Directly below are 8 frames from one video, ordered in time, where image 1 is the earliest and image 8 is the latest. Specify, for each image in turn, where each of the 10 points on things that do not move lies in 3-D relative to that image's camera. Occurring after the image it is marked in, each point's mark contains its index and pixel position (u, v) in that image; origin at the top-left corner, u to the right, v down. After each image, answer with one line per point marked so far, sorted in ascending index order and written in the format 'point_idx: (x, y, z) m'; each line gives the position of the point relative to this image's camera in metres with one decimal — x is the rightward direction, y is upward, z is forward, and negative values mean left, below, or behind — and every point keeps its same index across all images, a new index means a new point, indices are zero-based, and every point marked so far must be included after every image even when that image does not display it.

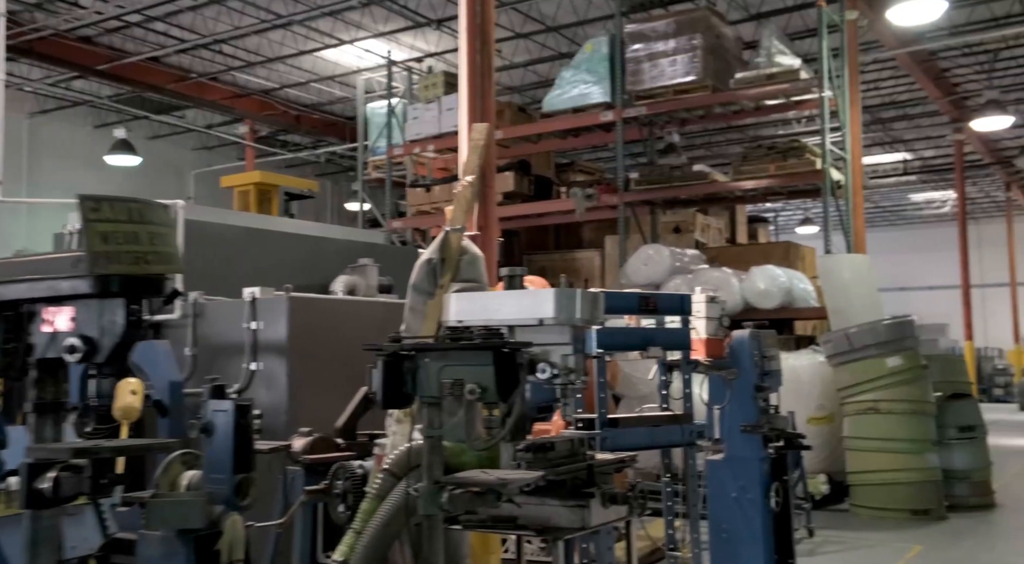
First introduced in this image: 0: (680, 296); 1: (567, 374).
0: (+0.7, -0.1, +3.8) m
1: (+0.2, -0.3, +2.9) m
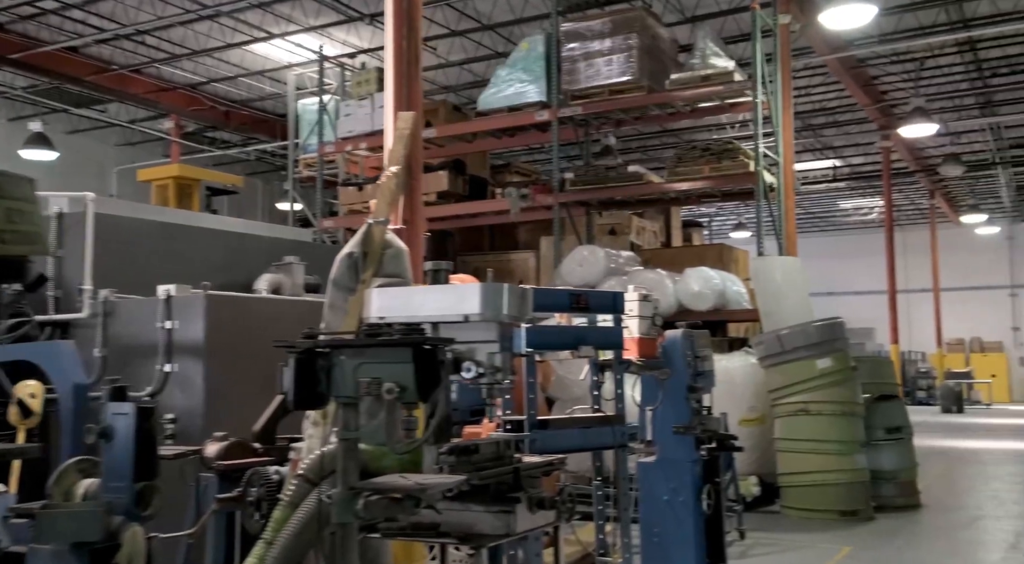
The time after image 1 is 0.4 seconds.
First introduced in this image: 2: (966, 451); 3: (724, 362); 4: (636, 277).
0: (+0.4, 0.0, +3.7) m
1: (-0.1, -0.3, +2.8) m
2: (+5.3, -2.0, +10.6) m
3: (+1.6, -0.6, +6.9) m
4: (+1.1, 0.0, +7.8) m
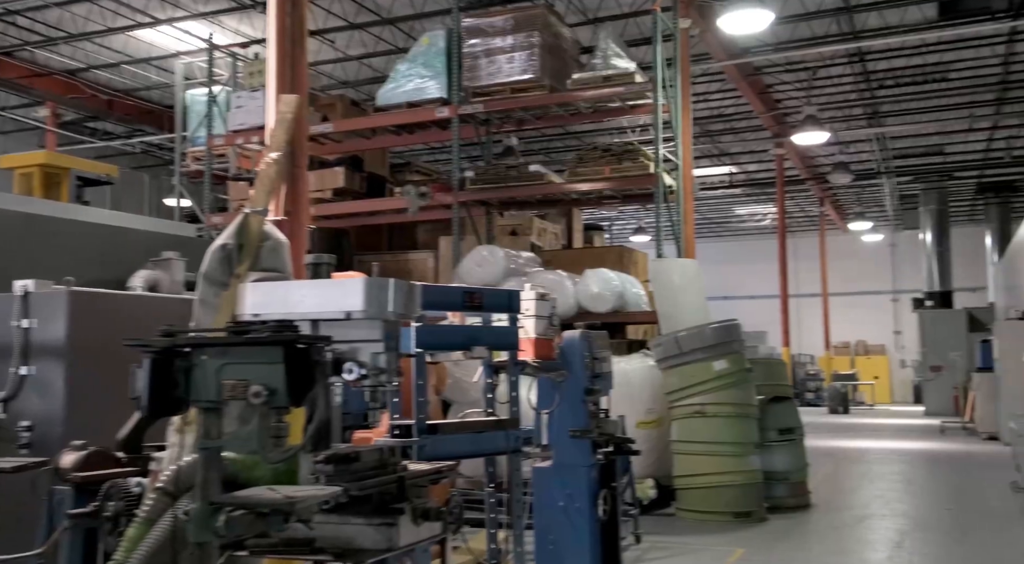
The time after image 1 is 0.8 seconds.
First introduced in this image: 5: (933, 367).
0: (0.0, 0.0, +3.5) m
1: (-0.4, -0.3, +2.6) m
2: (+4.1, -2.0, +11.0) m
3: (+0.8, -0.6, +6.9) m
4: (+0.2, 0.0, +7.7) m
5: (+7.8, -1.6, +16.8) m
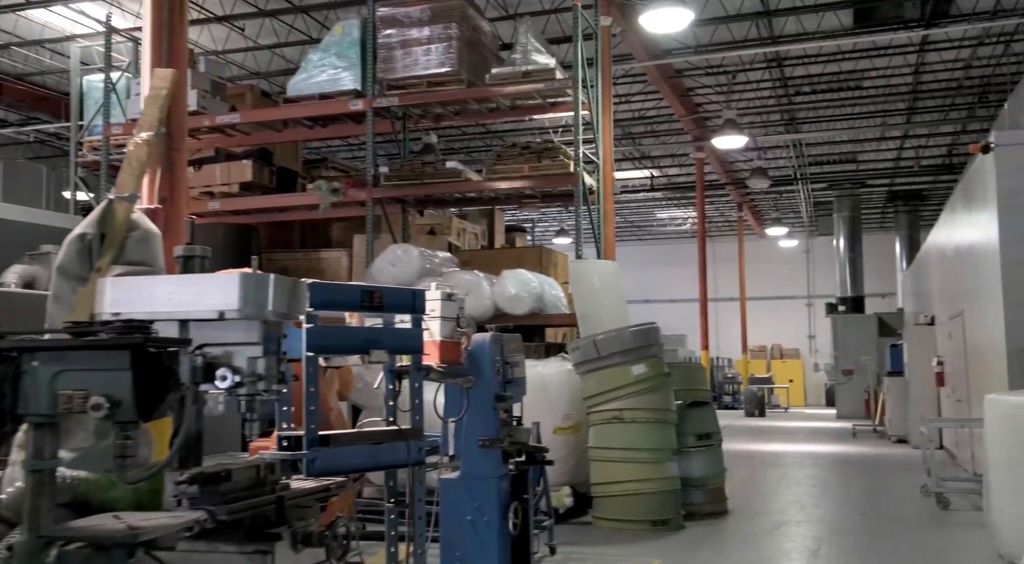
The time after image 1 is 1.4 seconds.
0: (-0.4, 0.0, +3.3) m
1: (-0.7, -0.3, +2.3) m
2: (+3.1, -2.1, +11.0) m
3: (+0.2, -0.6, +6.7) m
4: (-0.5, 0.0, +7.5) m
5: (+6.3, -1.7, +17.2) m
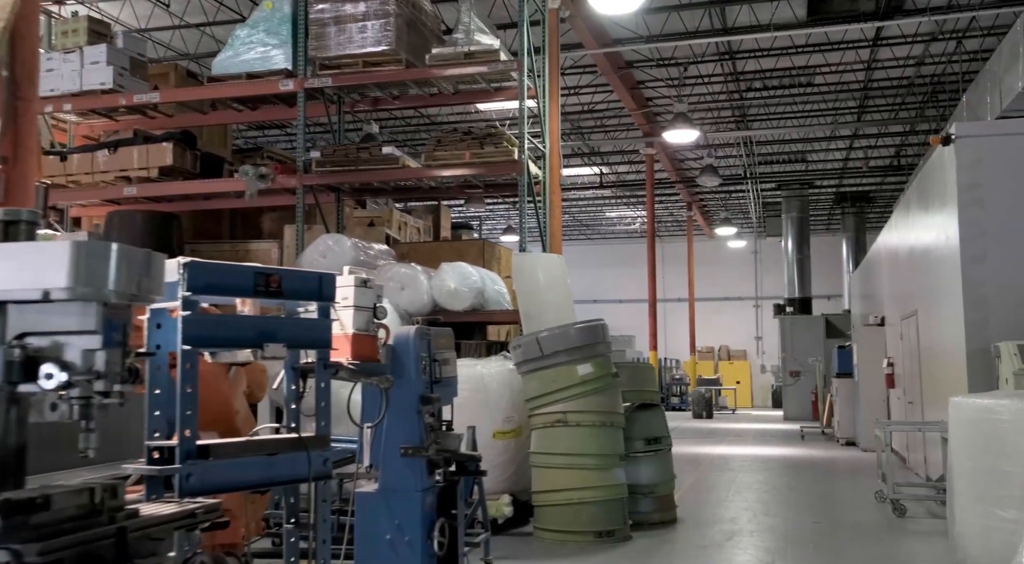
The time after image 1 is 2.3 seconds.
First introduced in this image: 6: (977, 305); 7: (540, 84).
0: (-0.6, 0.0, +2.8) m
1: (-0.8, -0.2, +1.8) m
2: (+2.4, -2.1, +10.7) m
3: (-0.2, -0.6, +6.2) m
4: (-1.0, +0.1, +7.0) m
5: (+5.3, -1.7, +17.0) m
6: (+3.1, -0.2, +6.1) m
7: (+0.2, +1.8, +8.1) m
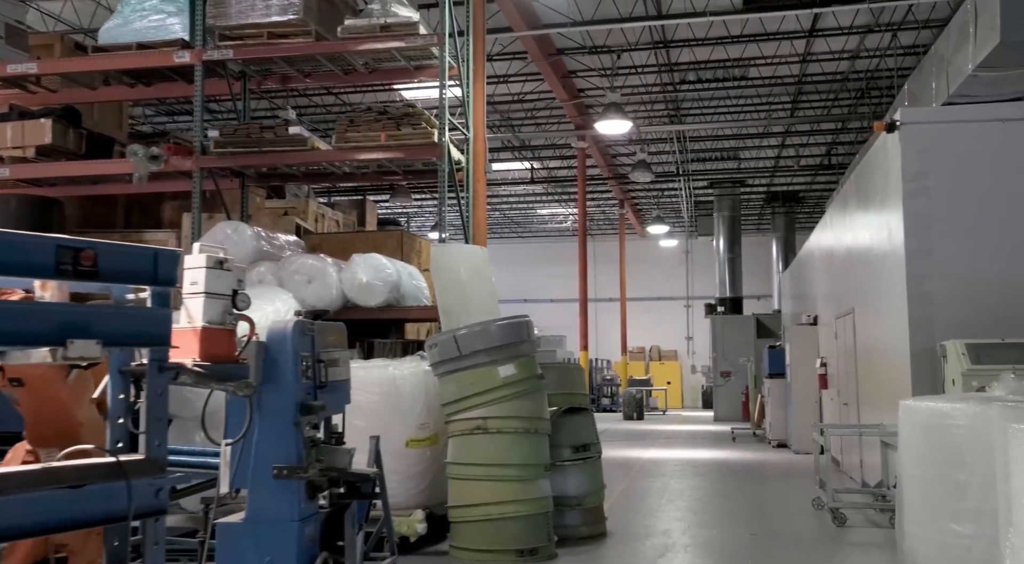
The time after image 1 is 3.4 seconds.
0: (-0.9, +0.1, +2.2) m
1: (-1.0, -0.1, +1.2) m
2: (+1.6, -2.0, +10.3) m
3: (-0.7, -0.5, +5.6) m
4: (-1.5, +0.1, +6.3) m
5: (+3.9, -1.7, +16.8) m
6: (+2.6, -0.1, +5.8) m
7: (-0.4, +1.8, +7.6) m
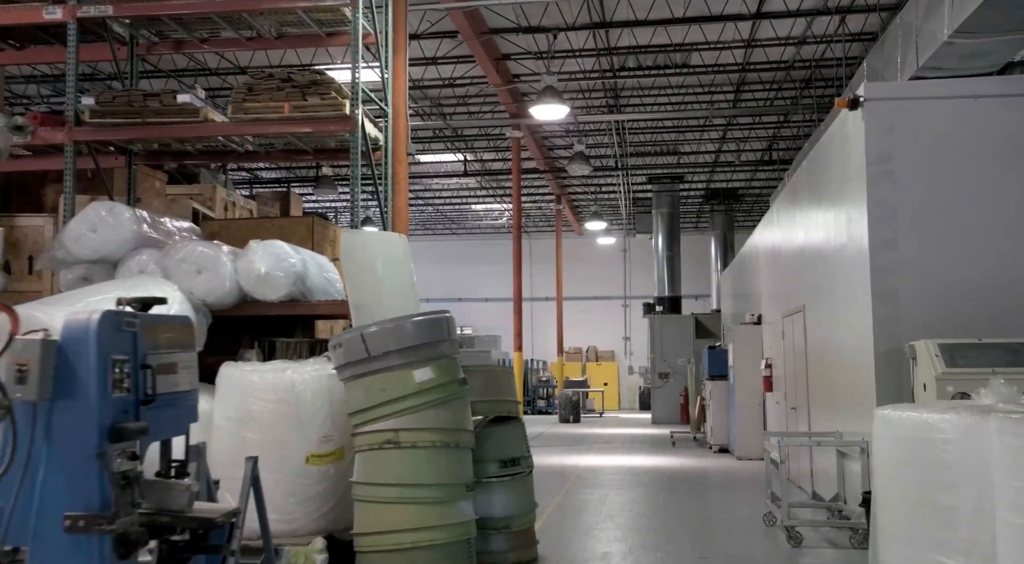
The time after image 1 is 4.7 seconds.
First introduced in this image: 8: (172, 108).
0: (-1.1, +0.1, +1.4) m
1: (-1.2, -0.1, +0.4) m
2: (+0.8, -2.0, +9.7) m
3: (-1.2, -0.5, +4.8) m
4: (-2.0, +0.2, +5.5) m
5: (+2.7, -1.7, +16.3) m
6: (+2.2, -0.1, +5.2) m
7: (-1.0, +1.9, +6.8) m
8: (-2.2, +1.1, +5.9) m
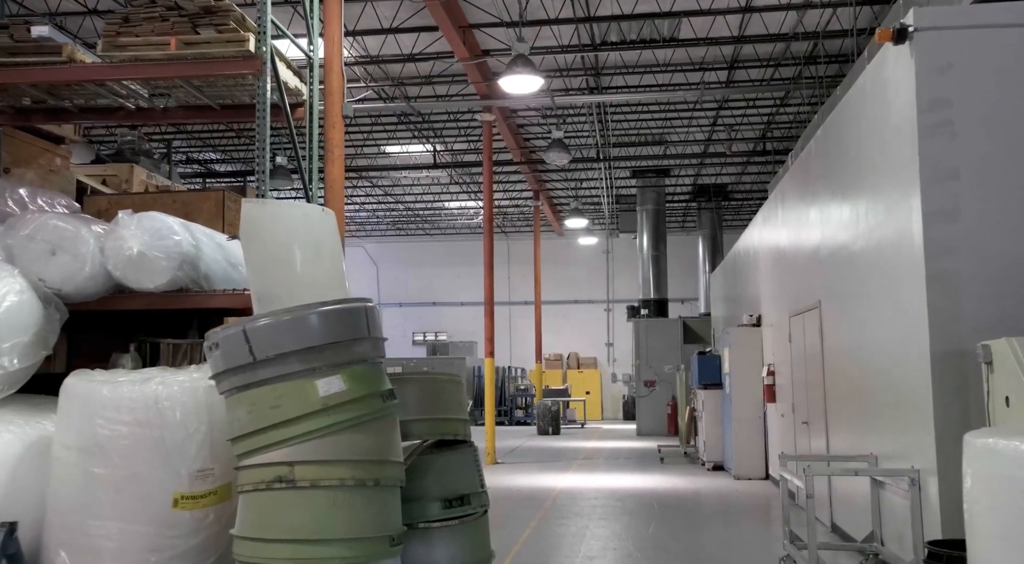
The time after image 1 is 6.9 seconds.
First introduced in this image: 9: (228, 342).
0: (-1.2, +0.2, +0.1) m
1: (-1.3, 0.0, -0.9) m
2: (+0.5, -2.0, +8.4) m
3: (-1.4, -0.4, +3.6) m
4: (-2.3, +0.3, +4.2) m
5: (+2.3, -1.7, +15.1) m
6: (+1.9, 0.0, +4.0) m
7: (-1.2, +1.9, +5.5) m
8: (-2.4, +1.2, +4.6) m
9: (-1.1, -0.2, +3.3) m
